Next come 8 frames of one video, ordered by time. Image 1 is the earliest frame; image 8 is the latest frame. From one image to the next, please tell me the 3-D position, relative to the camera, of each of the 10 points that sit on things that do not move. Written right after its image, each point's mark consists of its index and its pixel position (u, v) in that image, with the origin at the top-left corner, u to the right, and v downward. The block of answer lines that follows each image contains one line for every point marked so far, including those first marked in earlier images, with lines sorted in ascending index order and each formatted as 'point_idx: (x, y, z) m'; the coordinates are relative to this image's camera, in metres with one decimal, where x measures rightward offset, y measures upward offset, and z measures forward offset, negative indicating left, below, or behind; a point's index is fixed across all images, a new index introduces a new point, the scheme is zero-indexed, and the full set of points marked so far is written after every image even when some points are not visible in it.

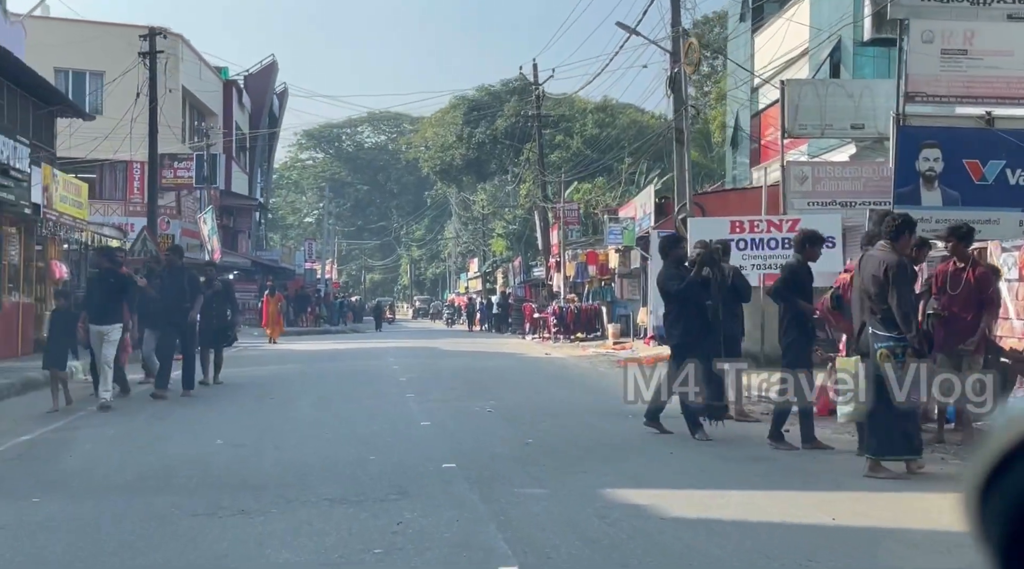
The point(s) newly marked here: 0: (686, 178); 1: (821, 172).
0: (+3.0, +1.8, +19.6) m
1: (+5.2, +1.9, +19.3) m
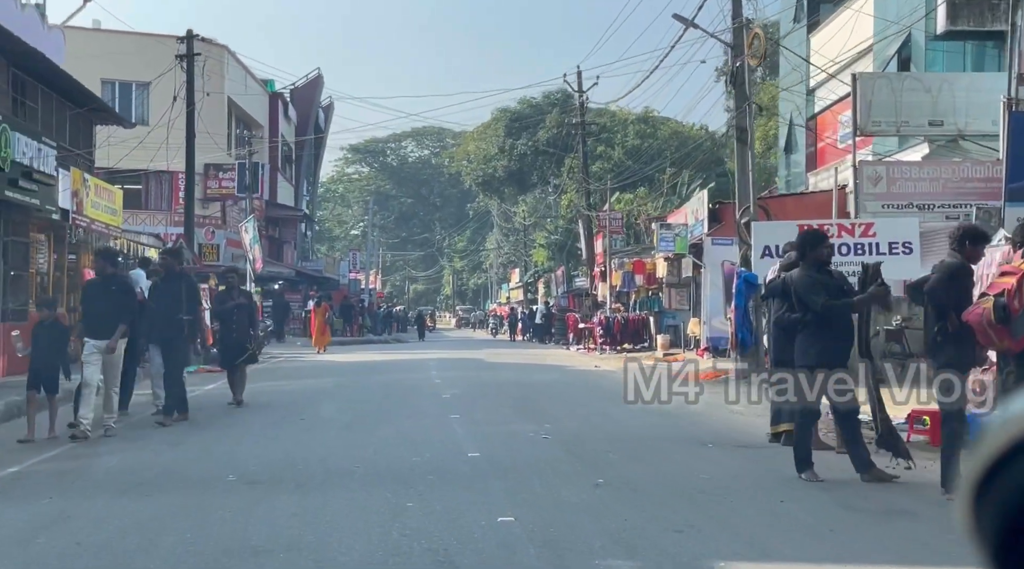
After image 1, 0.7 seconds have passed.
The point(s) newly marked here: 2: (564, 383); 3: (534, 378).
0: (+3.8, +1.7, +18.3) m
1: (+6.0, +1.7, +17.9) m
2: (+0.9, -1.6, +18.8) m
3: (+0.4, -1.6, +19.8) m
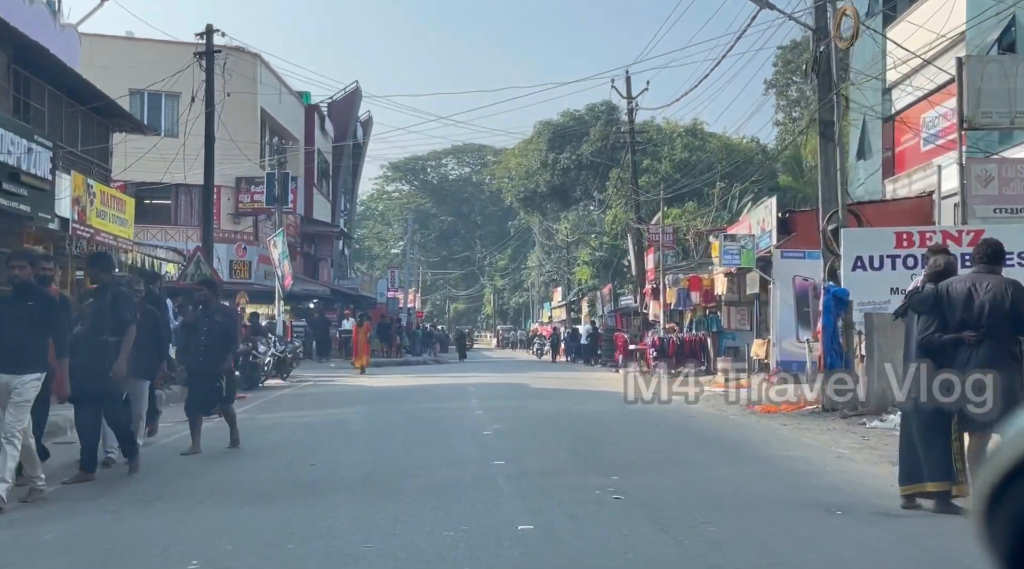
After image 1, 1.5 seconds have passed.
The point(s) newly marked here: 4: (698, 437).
0: (+4.5, +1.4, +15.9) m
1: (+6.7, +1.5, +15.4) m
2: (+1.6, -1.9, +16.5) m
3: (+1.2, -1.9, +17.5) m
4: (+2.1, -1.7, +12.9) m
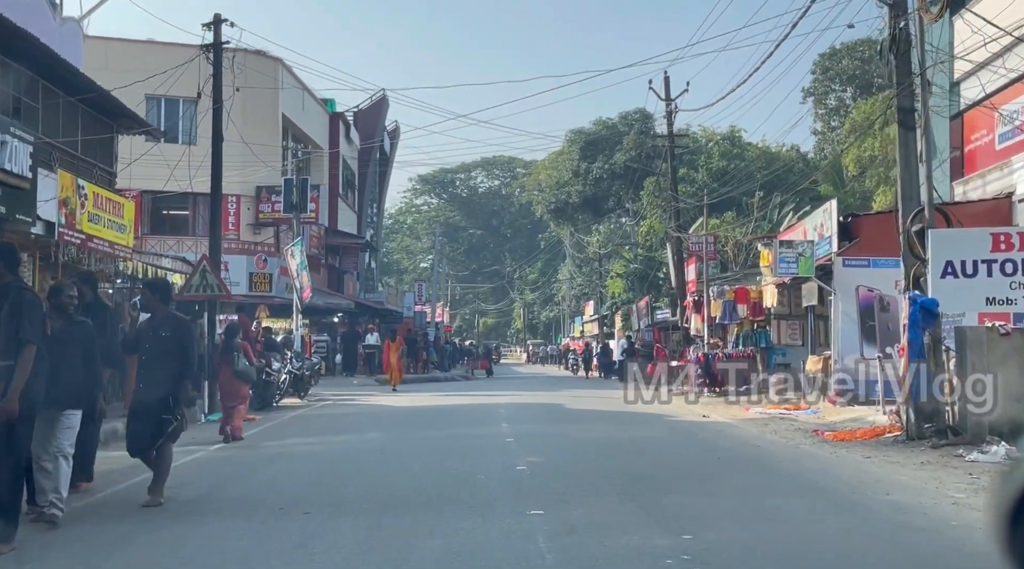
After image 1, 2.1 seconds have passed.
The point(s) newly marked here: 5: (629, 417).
0: (+4.9, +1.3, +13.9) m
1: (+7.1, +1.4, +13.3) m
2: (+2.0, -2.0, +14.5) m
3: (+1.7, -2.0, +15.5) m
4: (+2.4, -1.8, +10.9) m
5: (+1.9, -2.1, +18.2) m
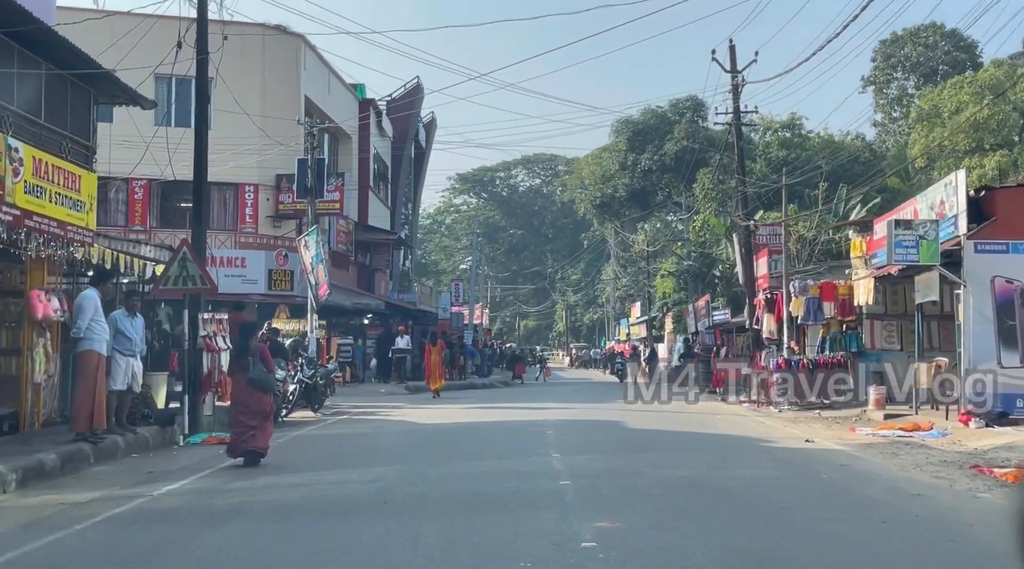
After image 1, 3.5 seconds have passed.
0: (+5.4, +1.5, +9.8) m
1: (+7.5, +1.6, +9.2) m
2: (+2.5, -1.8, +10.5) m
3: (+2.2, -1.9, +11.6) m
4: (+2.8, -1.6, +6.9) m
5: (+2.5, -2.0, +14.3) m
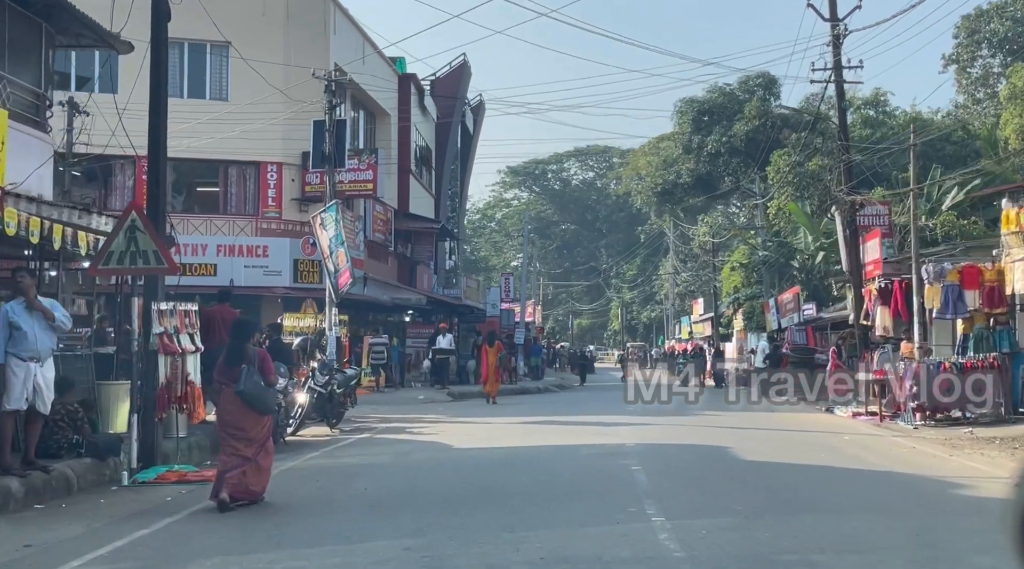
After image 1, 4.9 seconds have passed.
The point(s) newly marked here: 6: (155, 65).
0: (+5.8, +1.7, +5.0) m
1: (+7.9, +1.8, +4.3) m
2: (+3.0, -1.6, +5.9) m
3: (+2.7, -1.6, +6.9) m
4: (+3.1, -1.4, +2.2) m
5: (+3.1, -1.7, +9.6) m
6: (-3.9, +2.5, +12.8) m
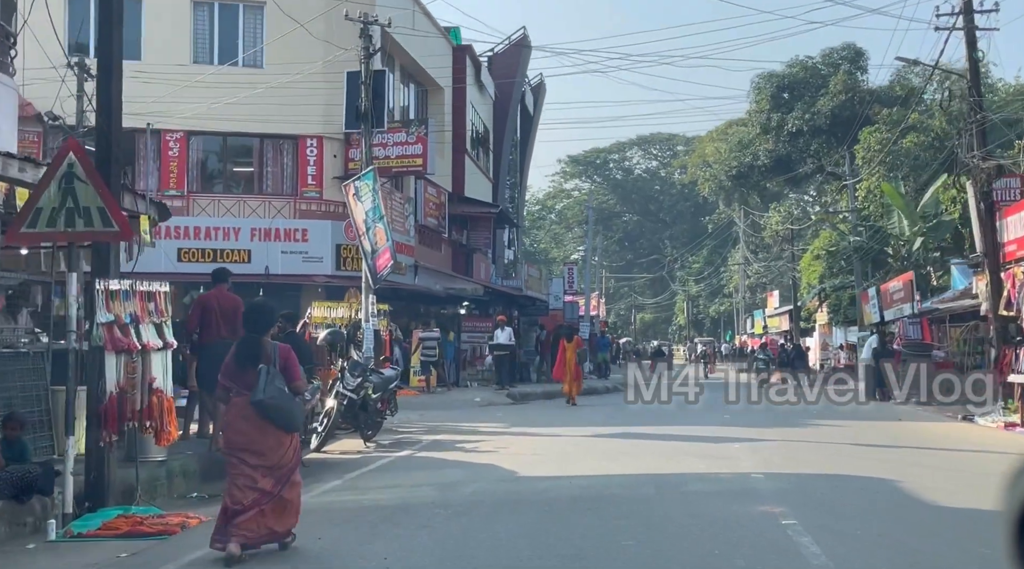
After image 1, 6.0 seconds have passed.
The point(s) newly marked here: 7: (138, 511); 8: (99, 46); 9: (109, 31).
0: (+6.1, +2.0, +1.1) m
1: (+8.2, +2.0, +0.3) m
2: (+3.3, -1.4, +2.1) m
3: (+3.1, -1.4, +3.2) m
4: (+3.3, -1.2, -1.5) m
5: (+3.6, -1.5, +5.8) m
6: (-3.2, +2.7, +9.4) m
7: (-2.9, -1.7, +8.8) m
8: (-3.3, +2.1, +9.3) m
9: (-3.2, +2.2, +9.3) m
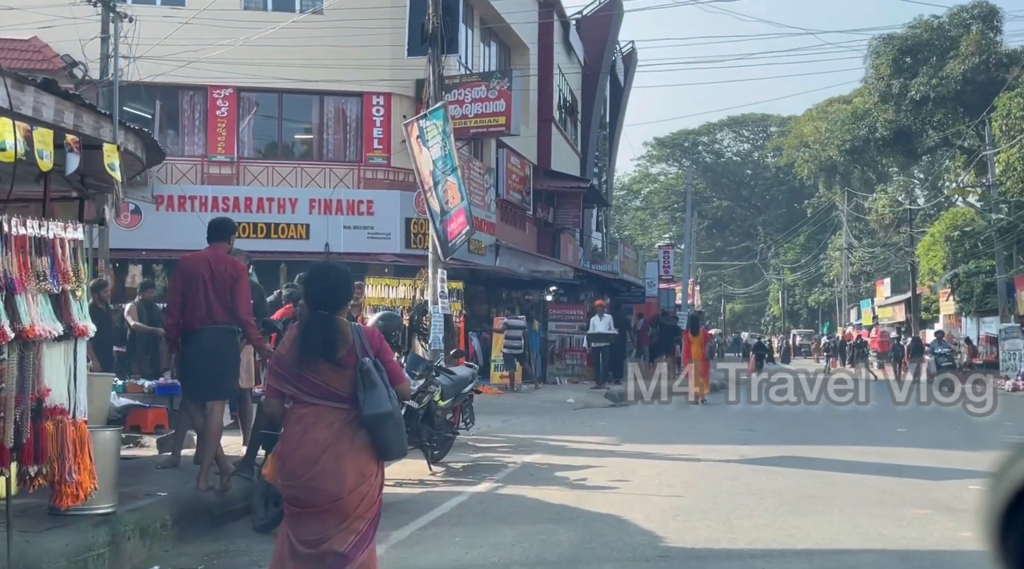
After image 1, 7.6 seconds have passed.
0: (+6.3, +2.1, -3.4) m
1: (+8.3, +2.2, -4.4) m
2: (+3.6, -1.2, -2.2) m
3: (+3.4, -1.2, -1.1) m
4: (+3.2, -1.0, -5.8) m
5: (+4.1, -1.3, +1.5) m
6: (-2.4, +3.0, +5.4) m
7: (-2.2, -1.5, +4.9) m
8: (-2.5, +2.4, +5.4) m
9: (-2.4, +2.5, +5.3) m
